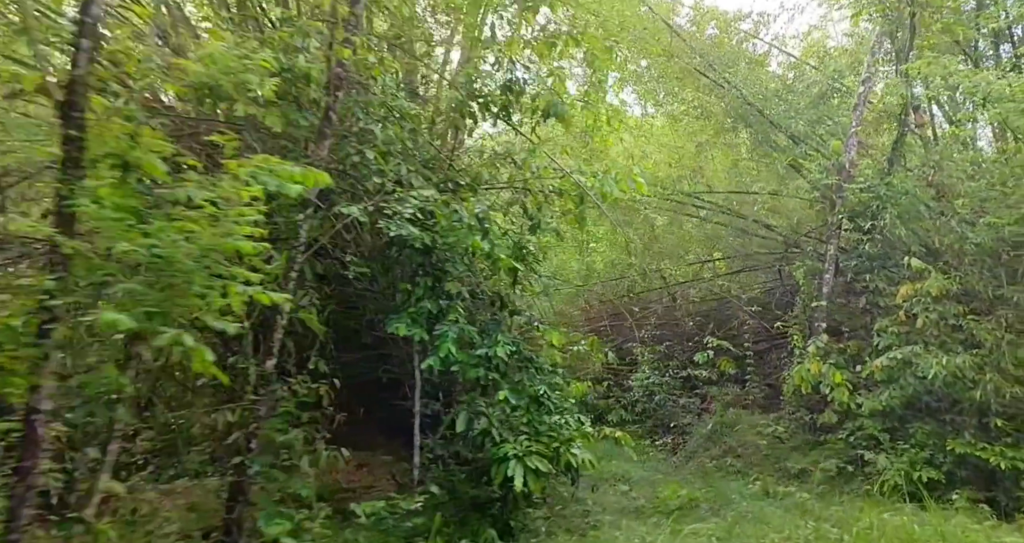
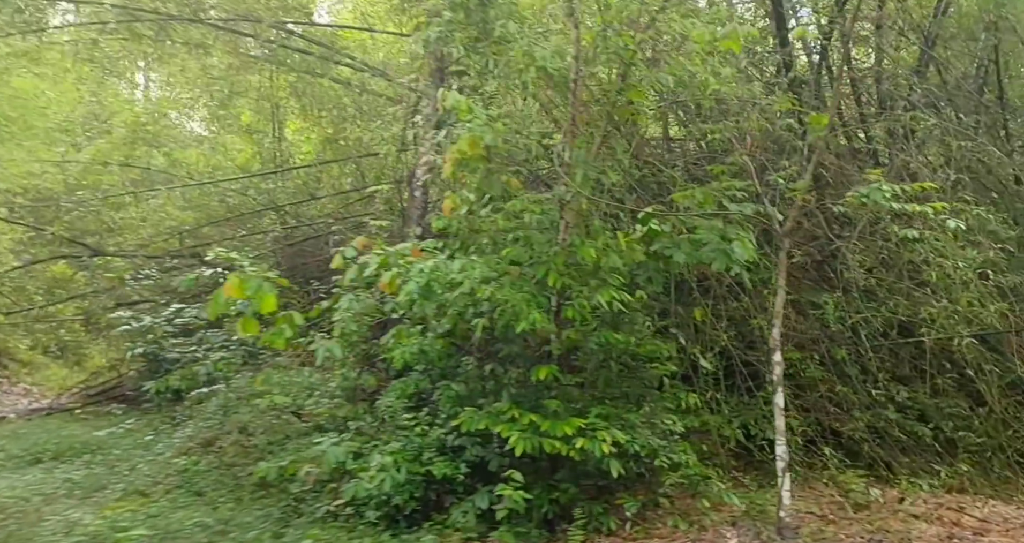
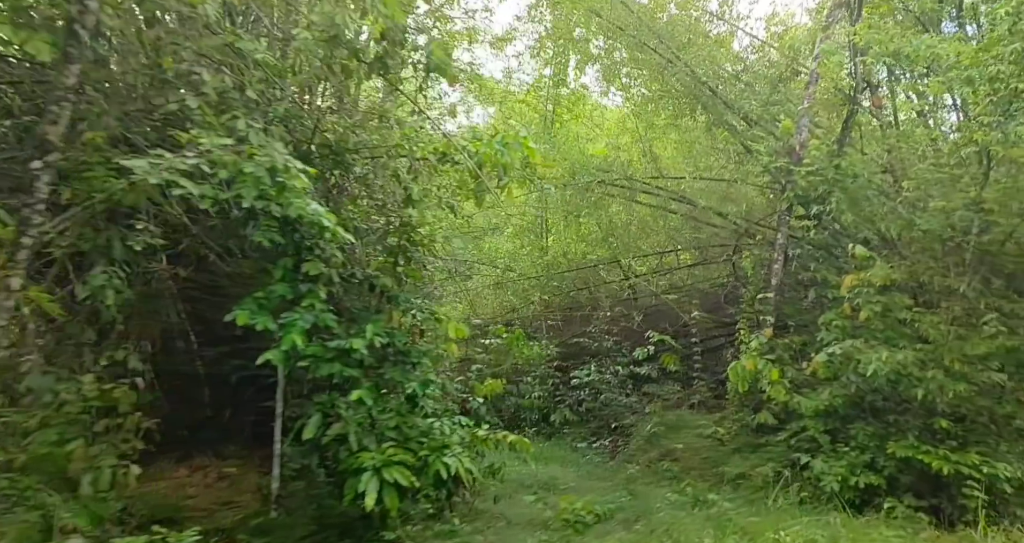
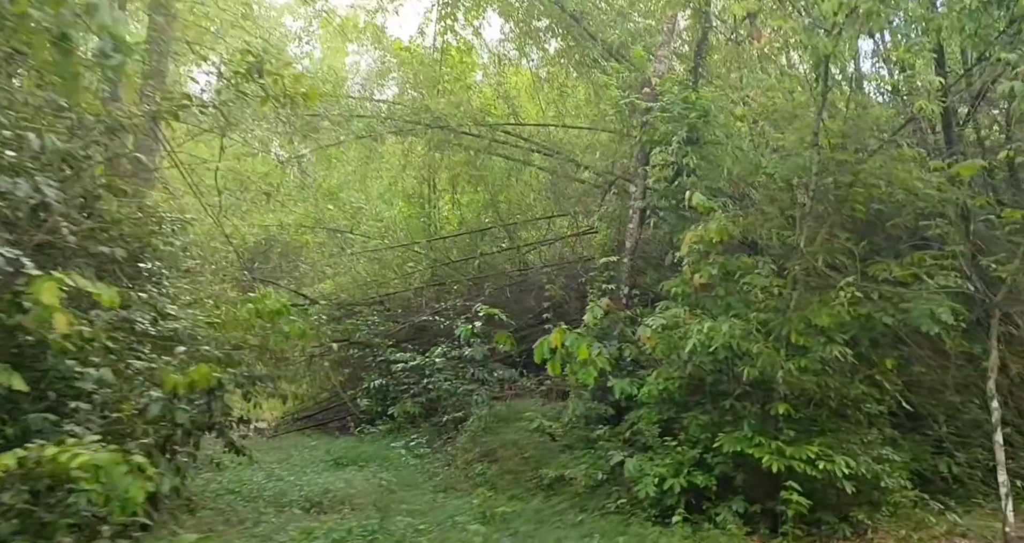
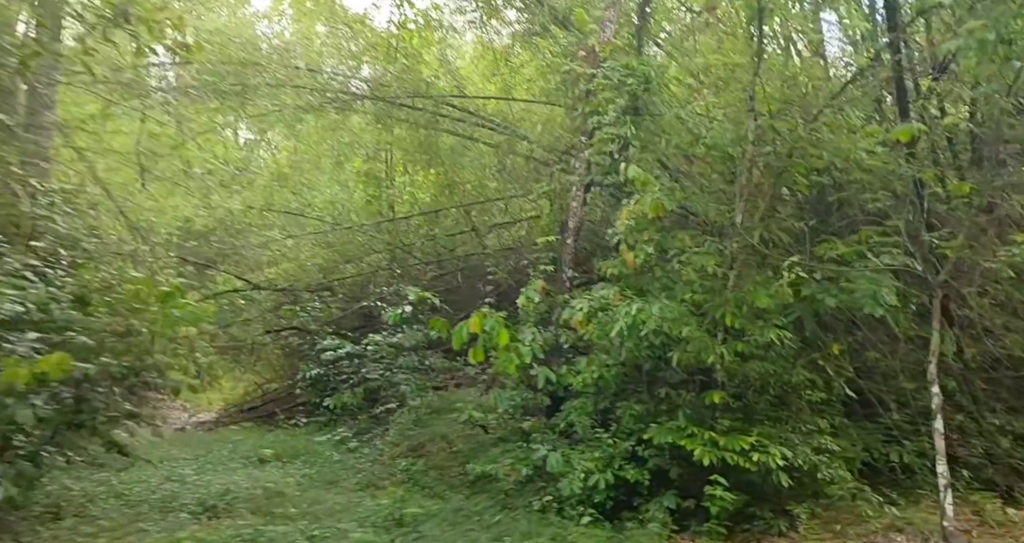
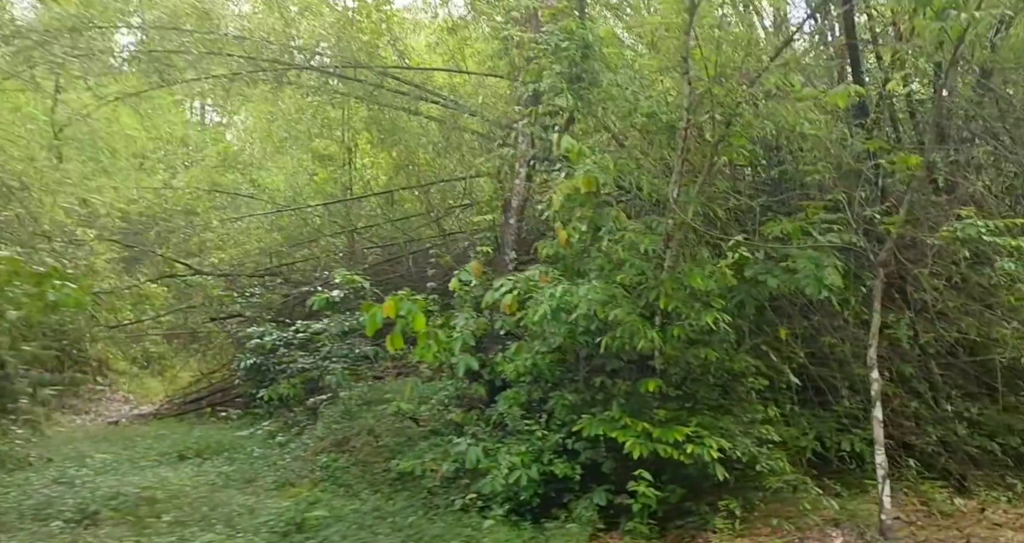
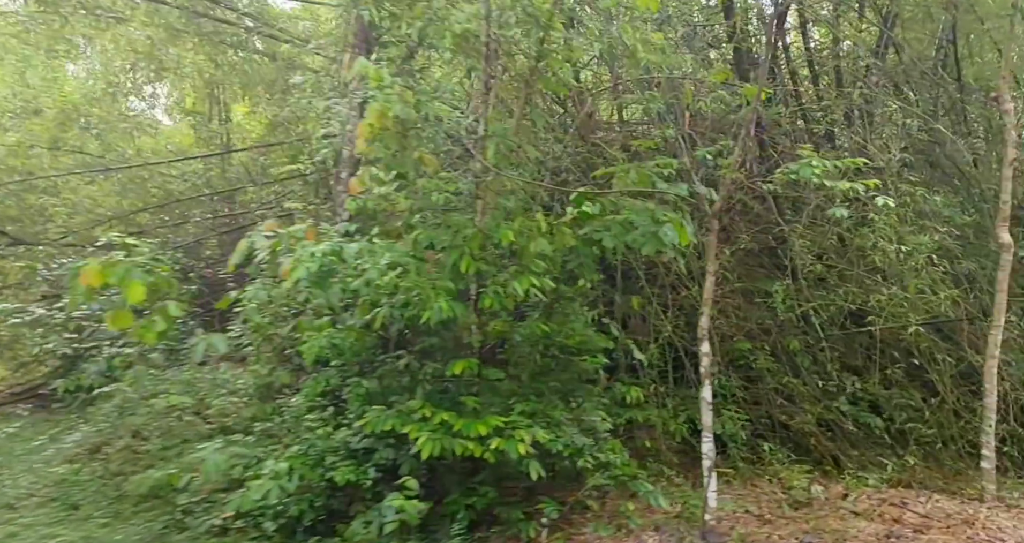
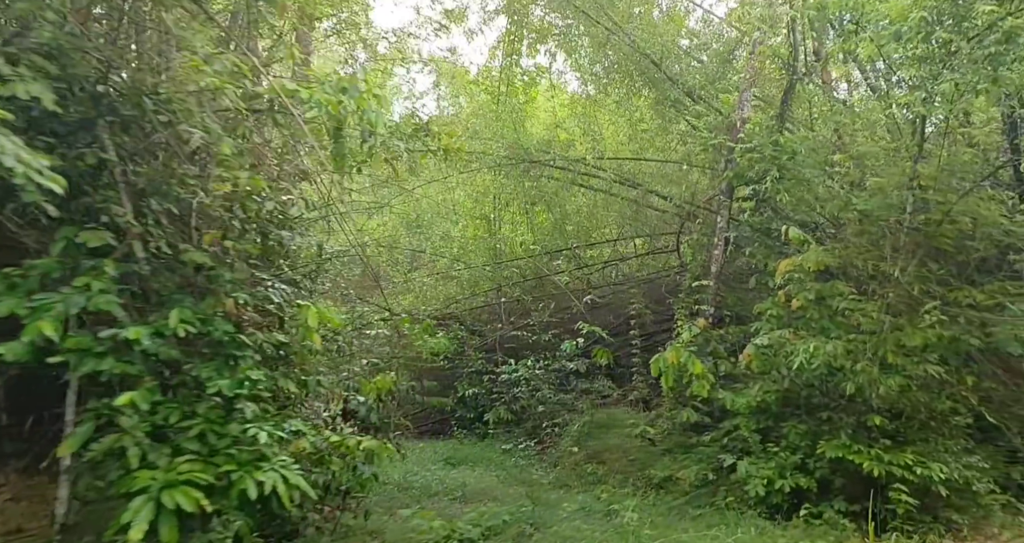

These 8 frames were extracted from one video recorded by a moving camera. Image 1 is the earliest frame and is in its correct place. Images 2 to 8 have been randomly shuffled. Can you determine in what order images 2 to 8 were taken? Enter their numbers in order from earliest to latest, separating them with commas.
3, 8, 4, 5, 6, 2, 7
